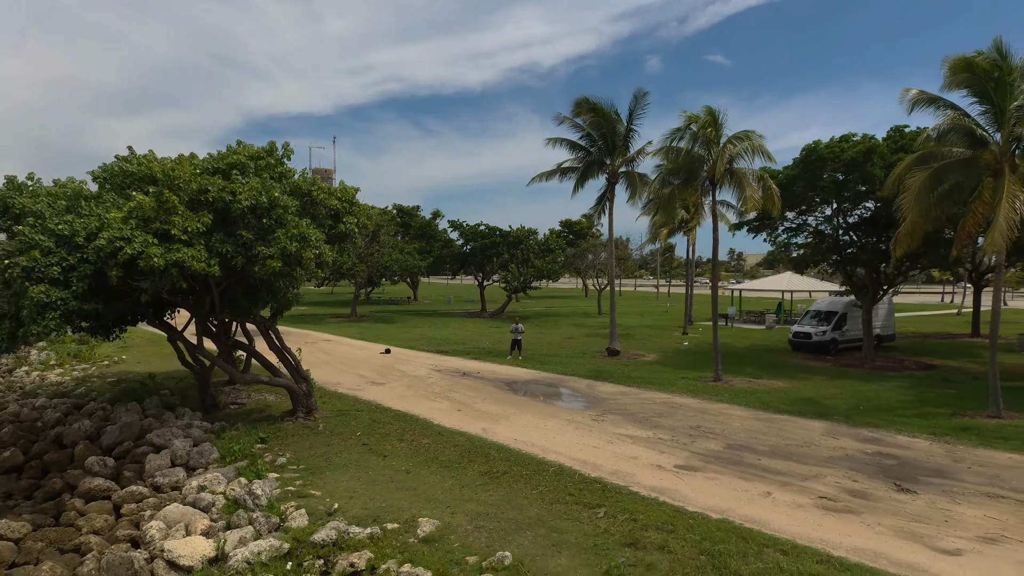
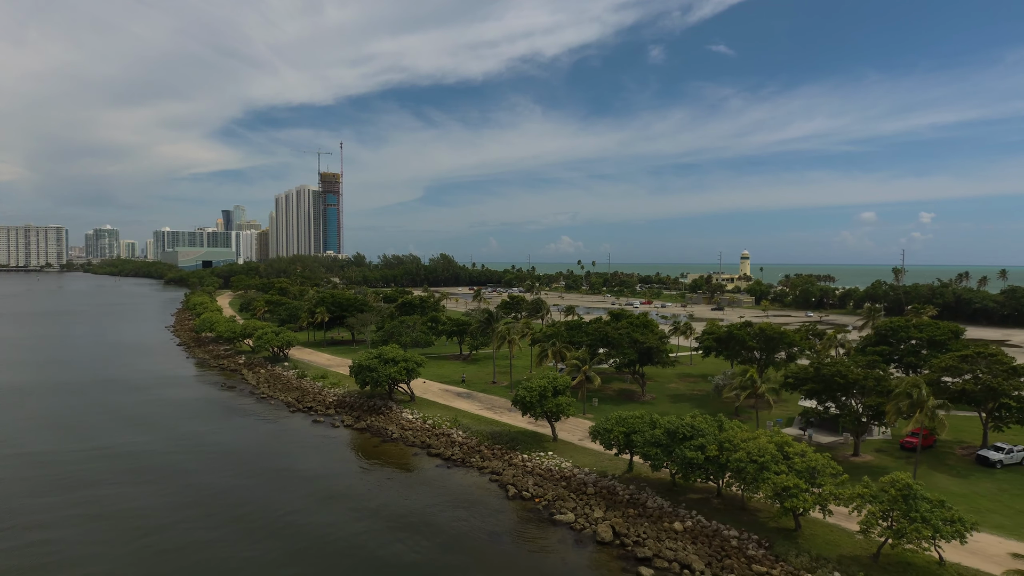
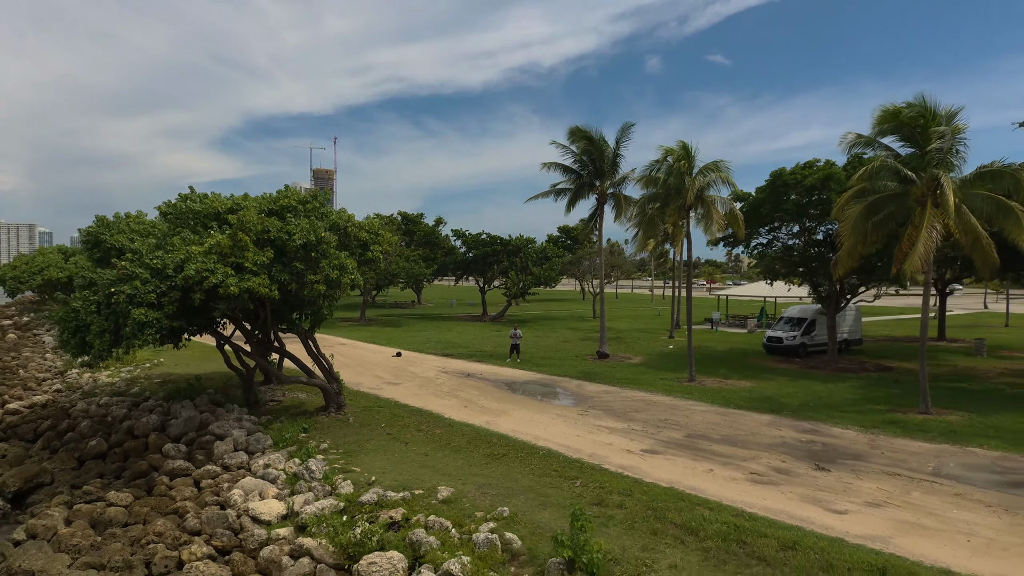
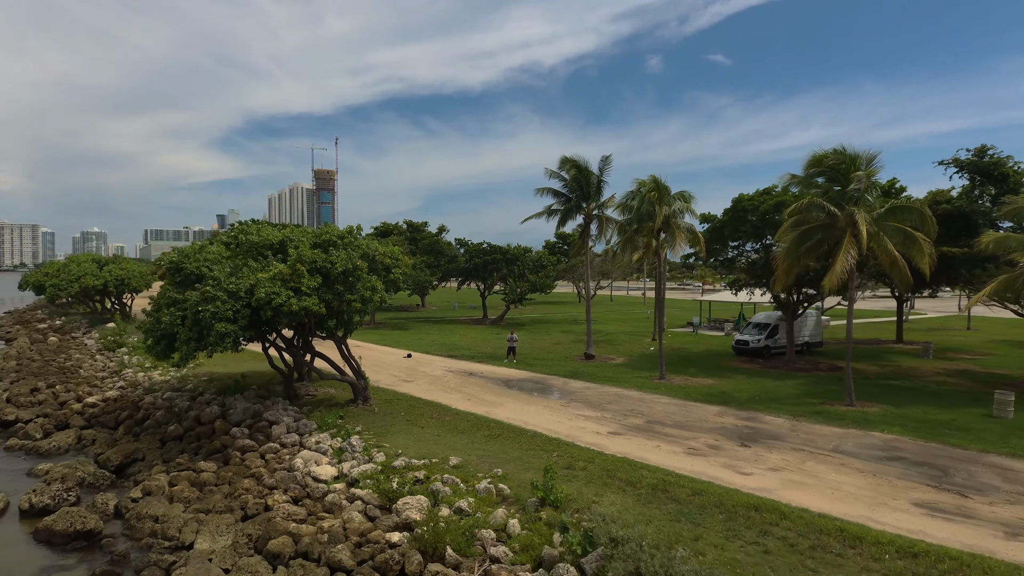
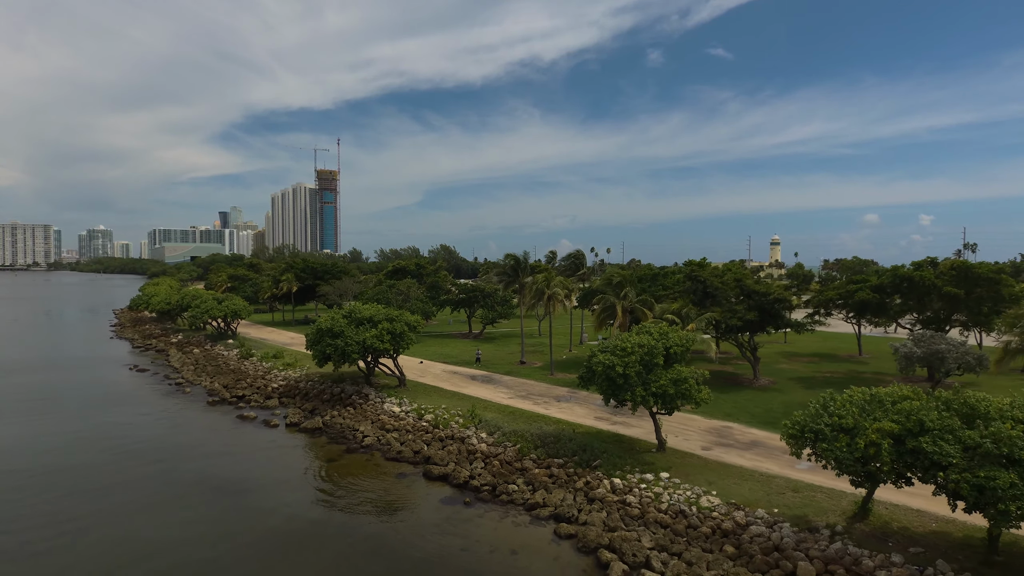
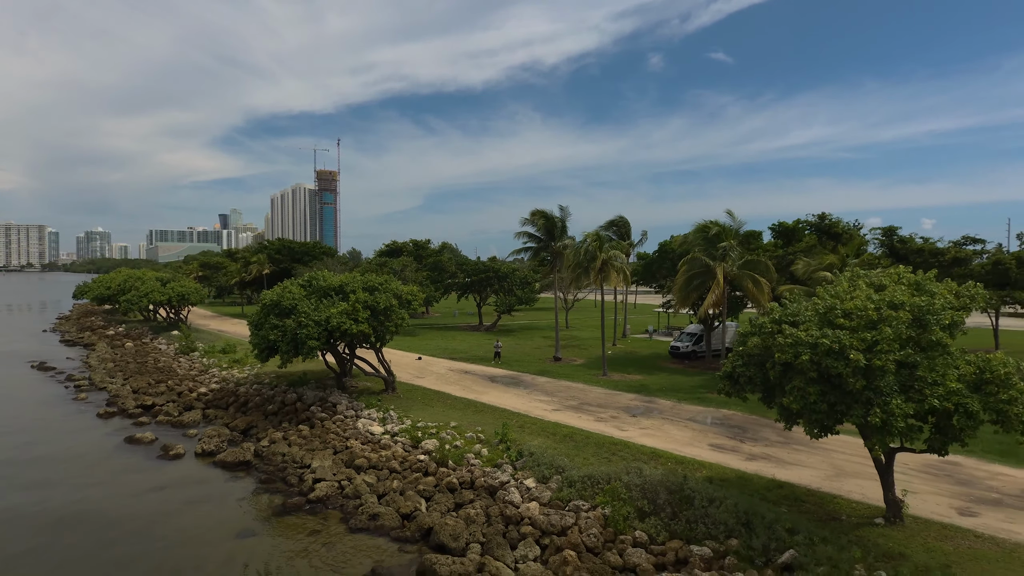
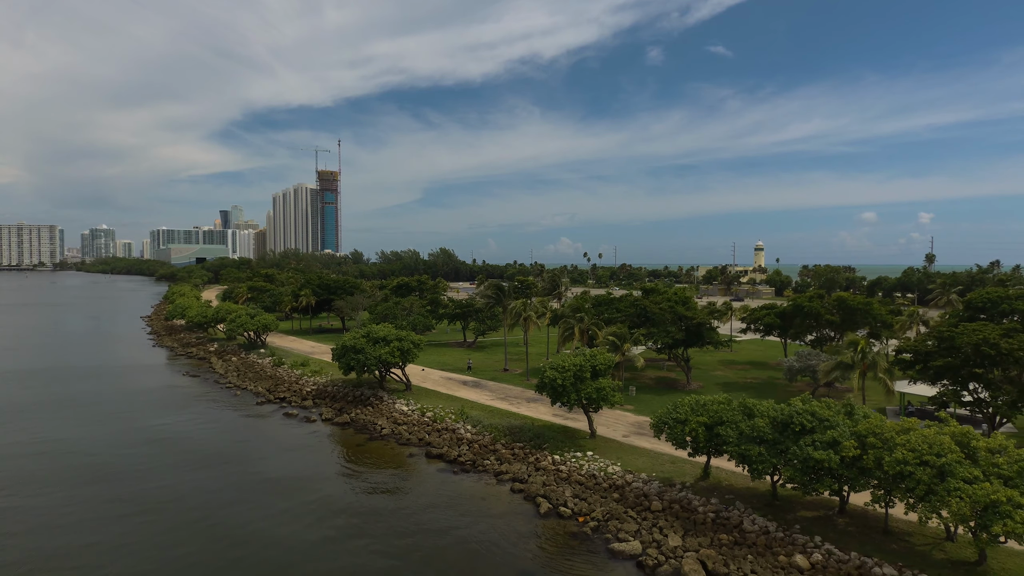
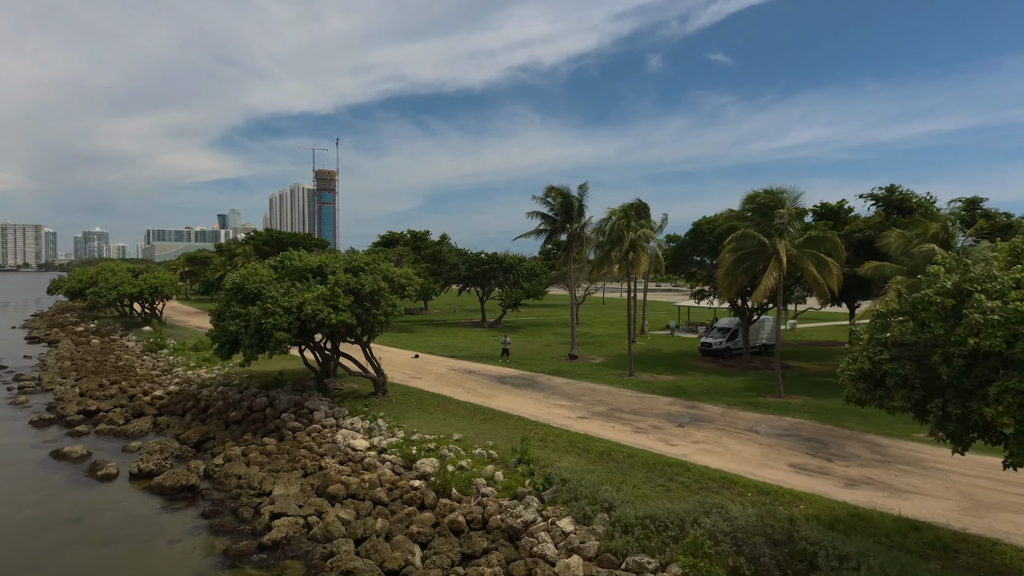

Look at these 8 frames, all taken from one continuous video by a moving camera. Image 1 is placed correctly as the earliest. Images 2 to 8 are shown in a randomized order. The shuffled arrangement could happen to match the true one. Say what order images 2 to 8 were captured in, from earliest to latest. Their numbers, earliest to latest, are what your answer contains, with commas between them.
3, 4, 8, 6, 5, 7, 2
